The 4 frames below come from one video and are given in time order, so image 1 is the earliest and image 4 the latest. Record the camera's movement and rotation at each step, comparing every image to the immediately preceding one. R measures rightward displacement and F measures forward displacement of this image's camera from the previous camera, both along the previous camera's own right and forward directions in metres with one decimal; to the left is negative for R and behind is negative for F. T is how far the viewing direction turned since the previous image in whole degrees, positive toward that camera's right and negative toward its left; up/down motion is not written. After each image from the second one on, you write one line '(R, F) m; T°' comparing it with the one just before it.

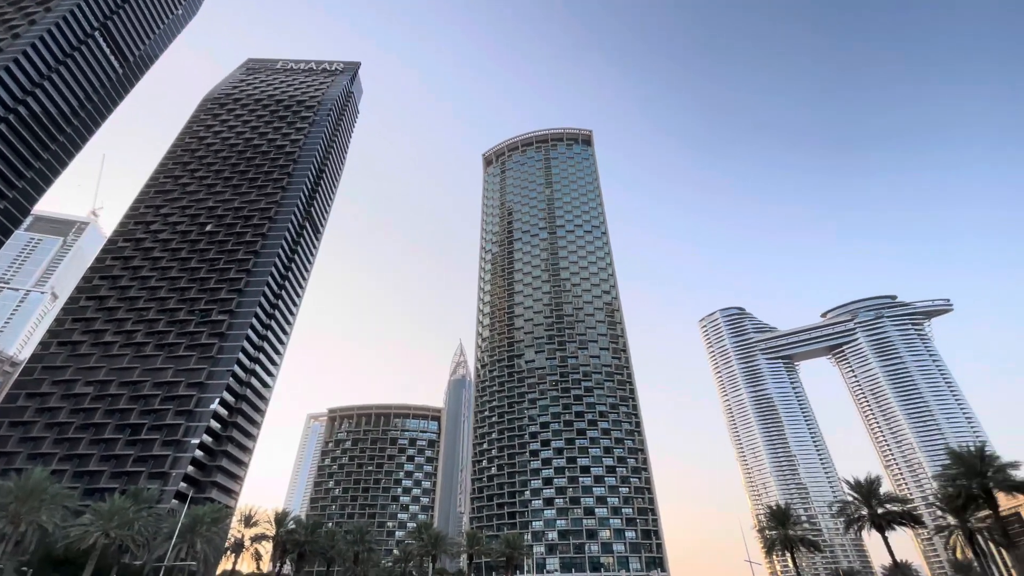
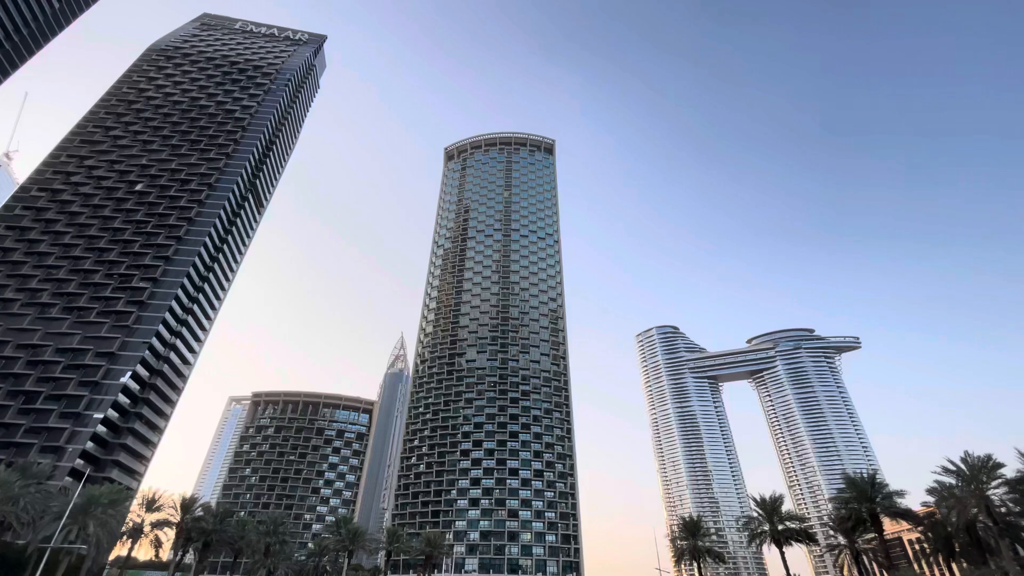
(-0.2, -0.4) m; +6°
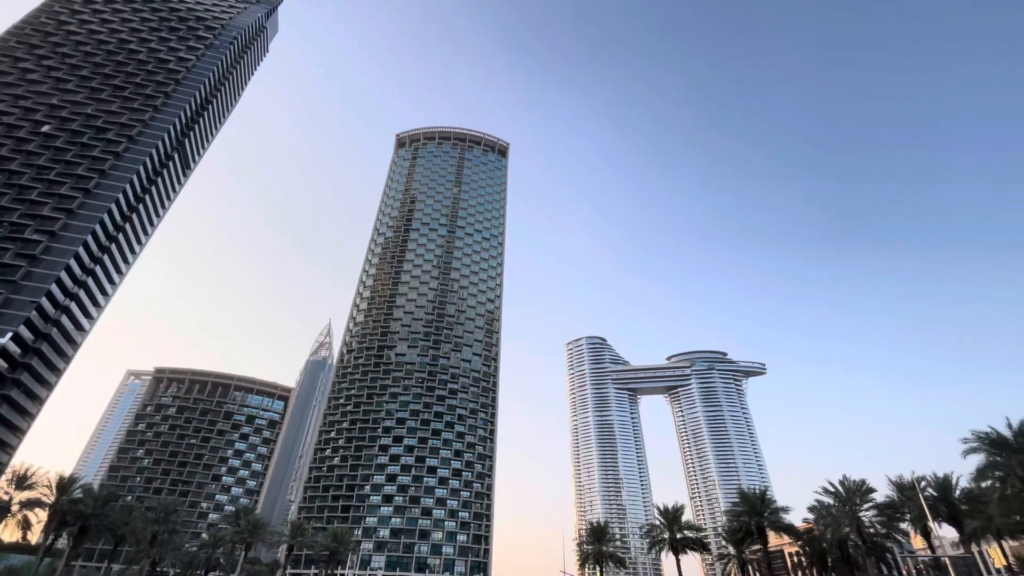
(-0.3, -0.8) m; +7°
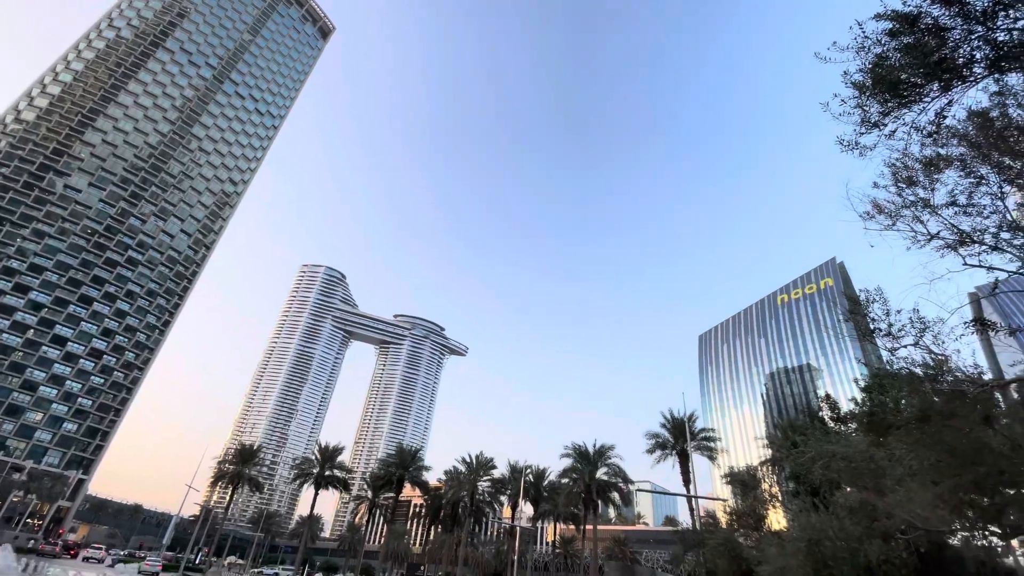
(-1.8, -3.3) m; +29°
